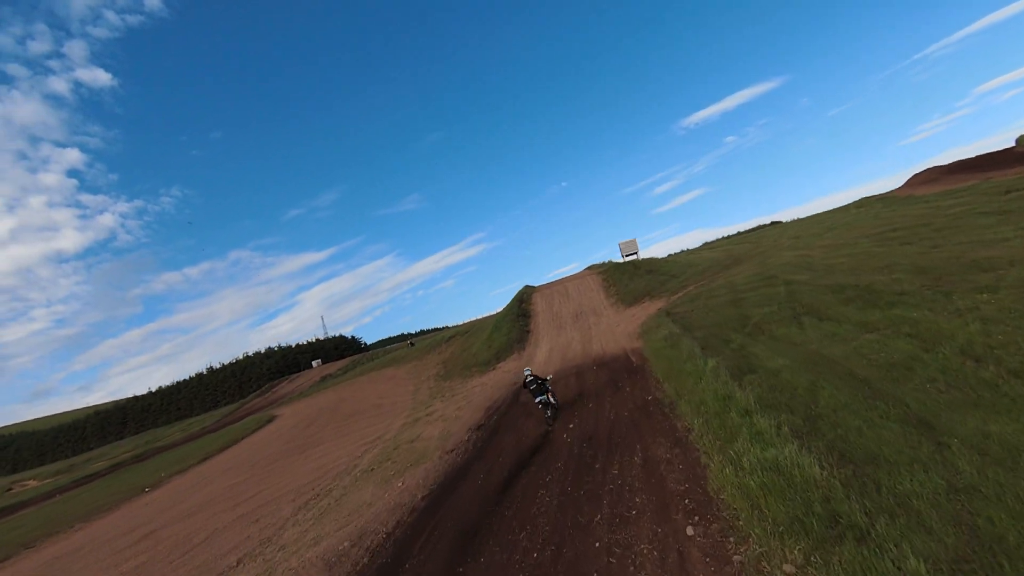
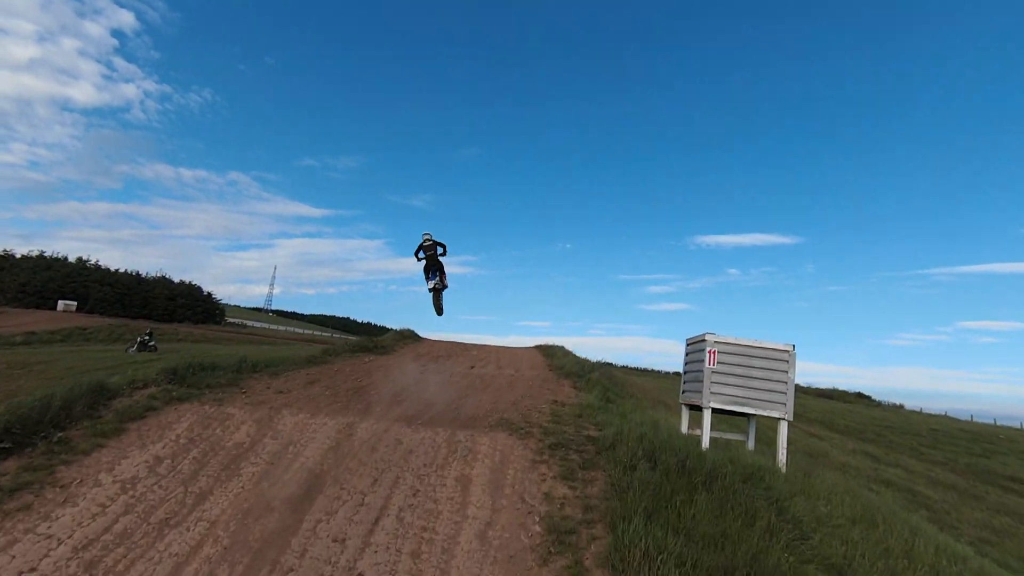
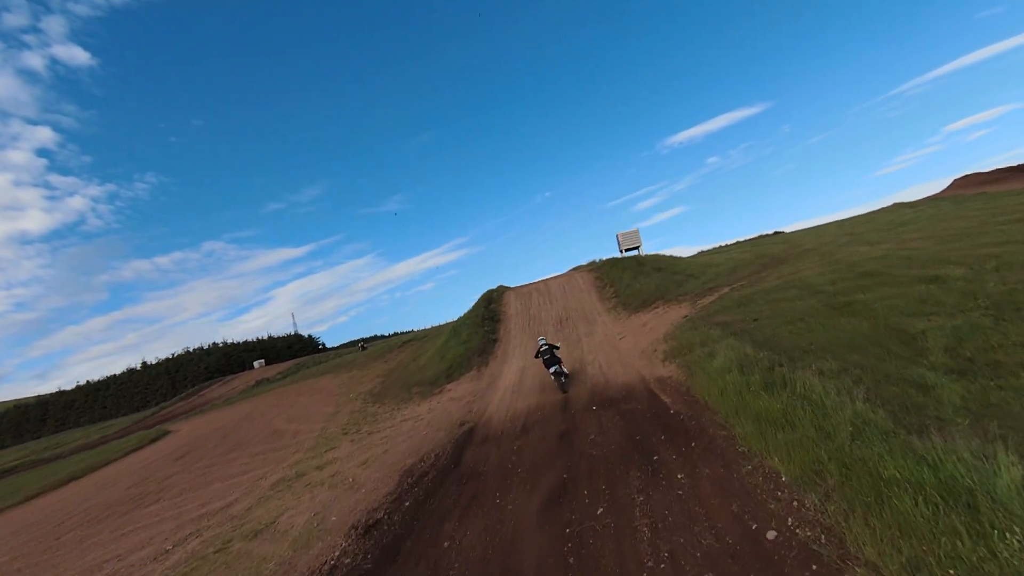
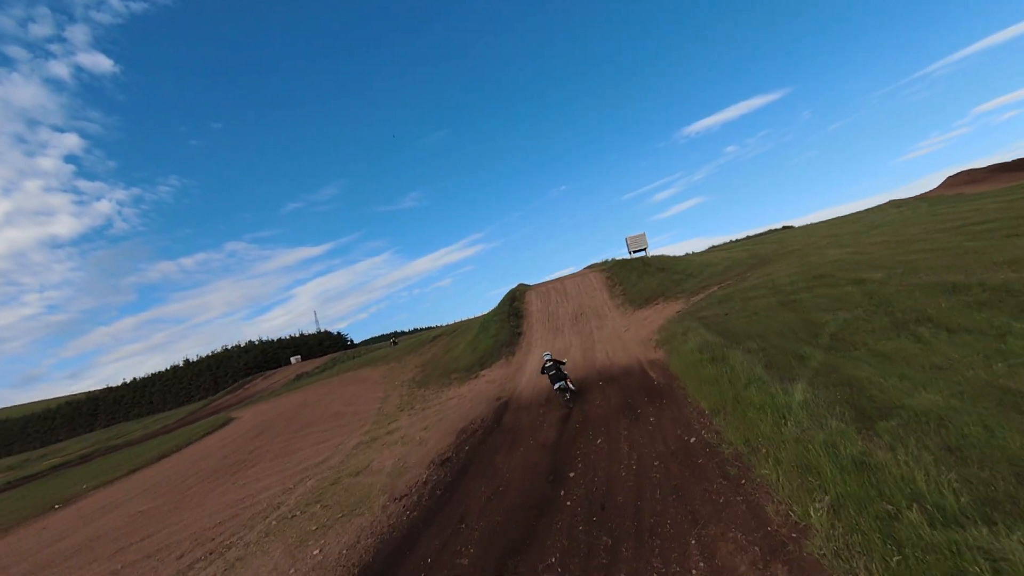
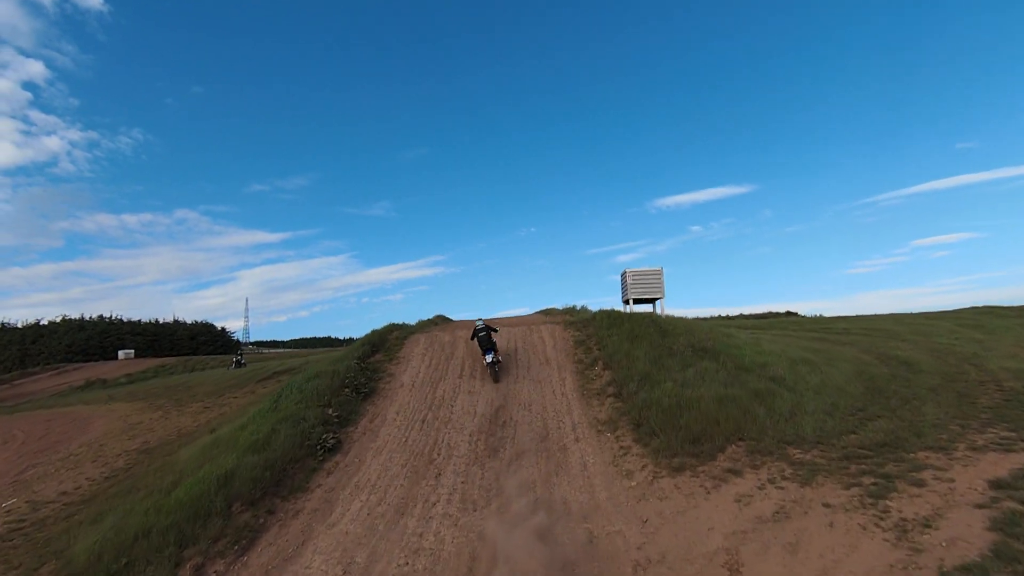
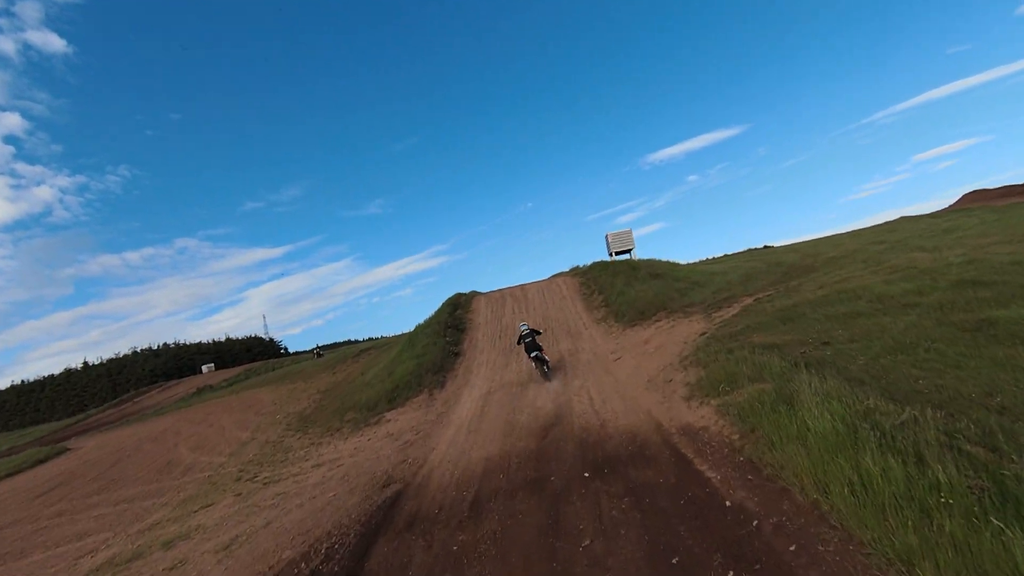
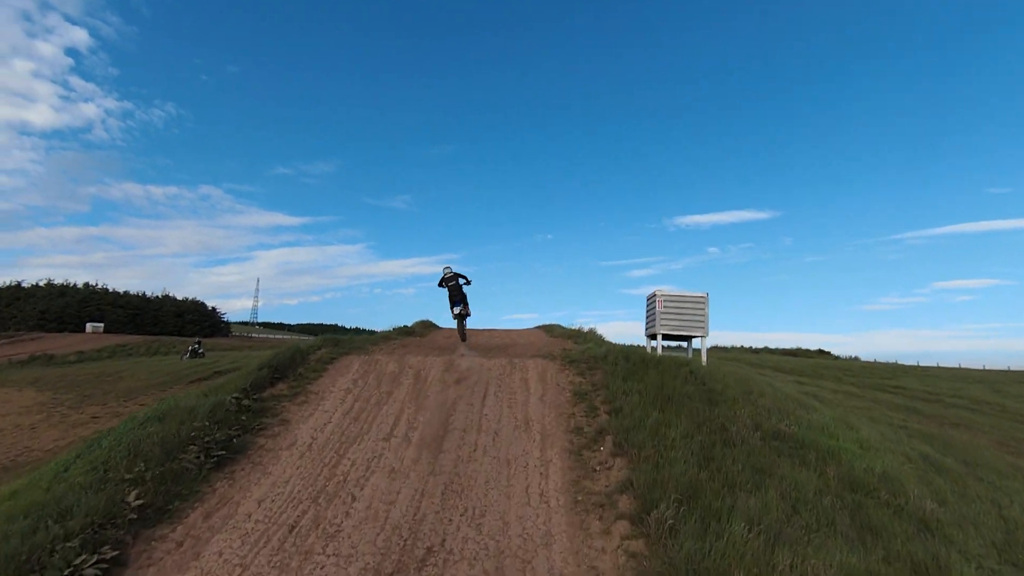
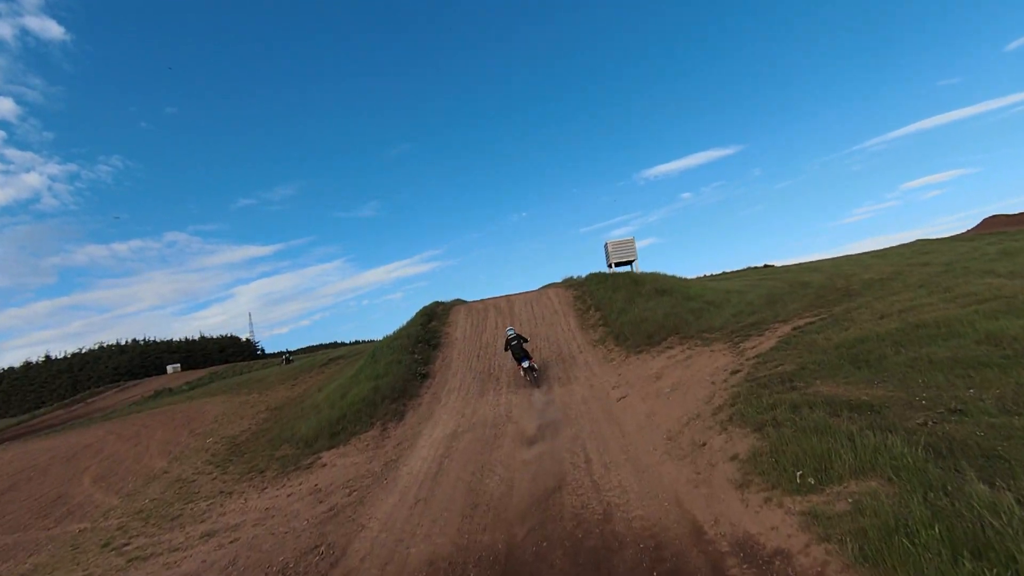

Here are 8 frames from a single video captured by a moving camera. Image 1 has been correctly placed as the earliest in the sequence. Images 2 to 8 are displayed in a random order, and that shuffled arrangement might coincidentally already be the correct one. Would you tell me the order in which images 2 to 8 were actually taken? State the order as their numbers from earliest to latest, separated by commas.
4, 3, 6, 8, 5, 7, 2
